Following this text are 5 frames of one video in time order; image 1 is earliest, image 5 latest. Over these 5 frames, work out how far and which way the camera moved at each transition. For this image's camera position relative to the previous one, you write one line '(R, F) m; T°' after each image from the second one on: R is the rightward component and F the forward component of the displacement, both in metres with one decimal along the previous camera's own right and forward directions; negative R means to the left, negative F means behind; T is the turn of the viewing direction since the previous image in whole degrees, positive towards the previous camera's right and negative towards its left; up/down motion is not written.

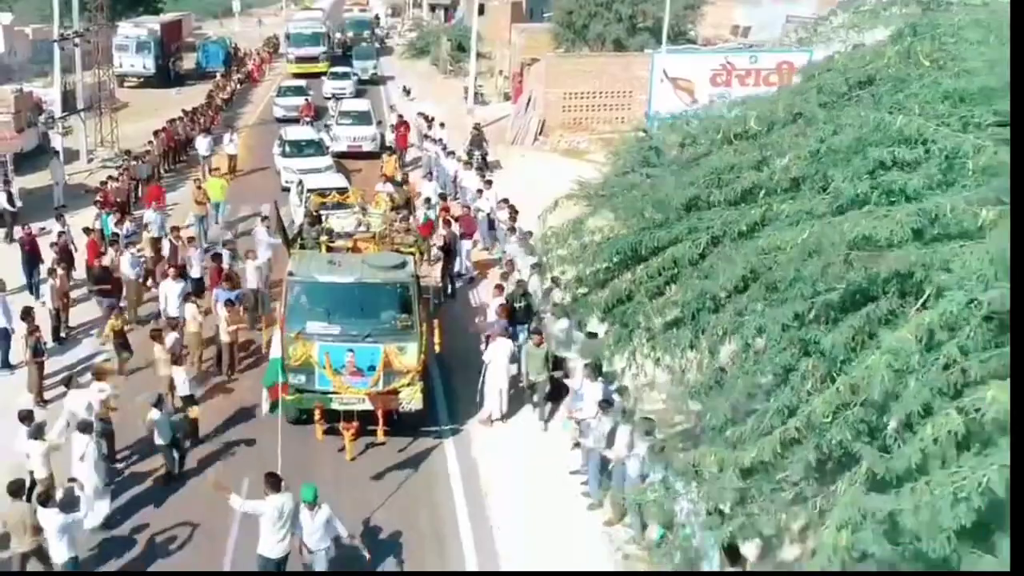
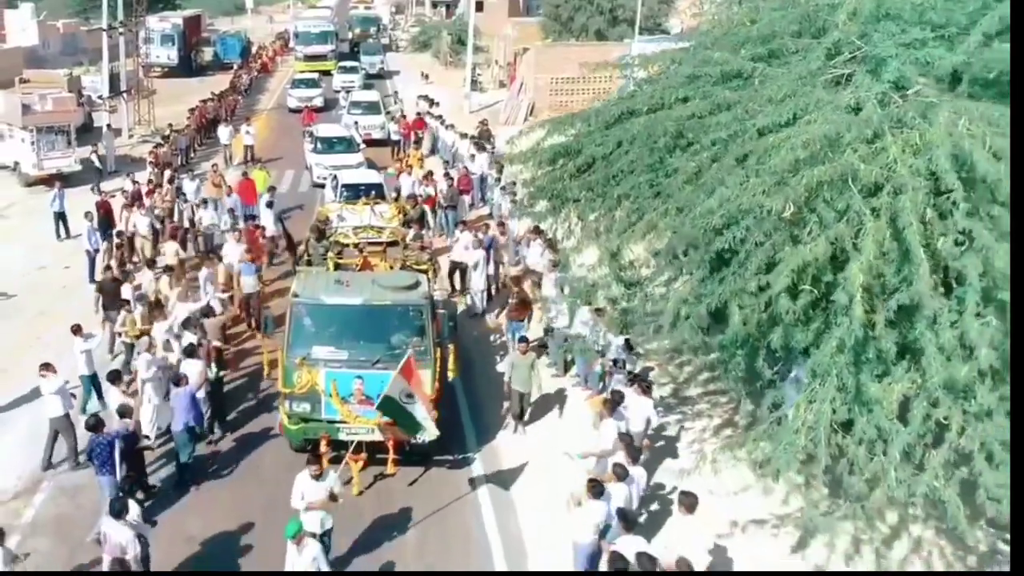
(+0.4, -3.9) m; 0°
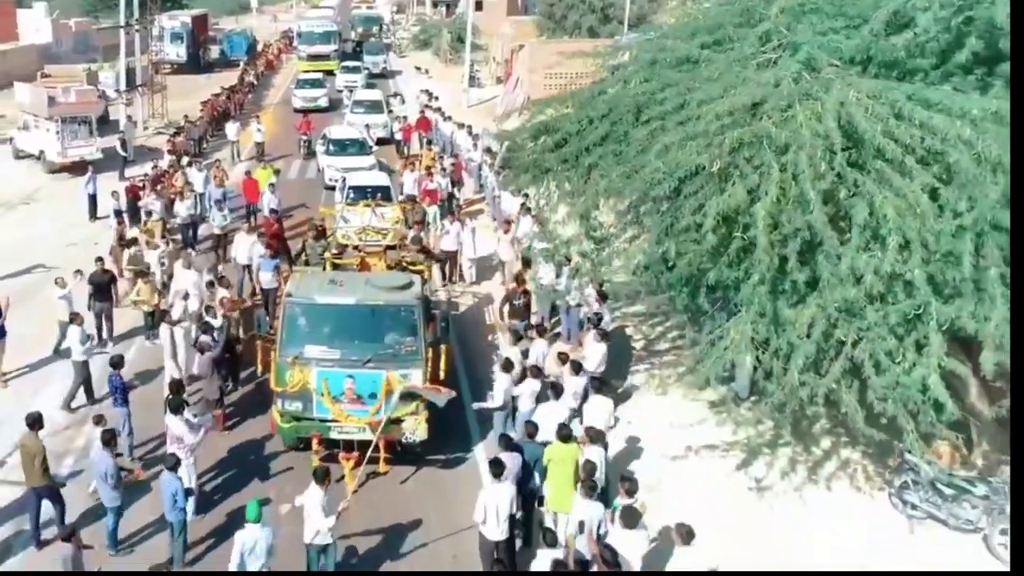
(+0.2, -1.8) m; 0°
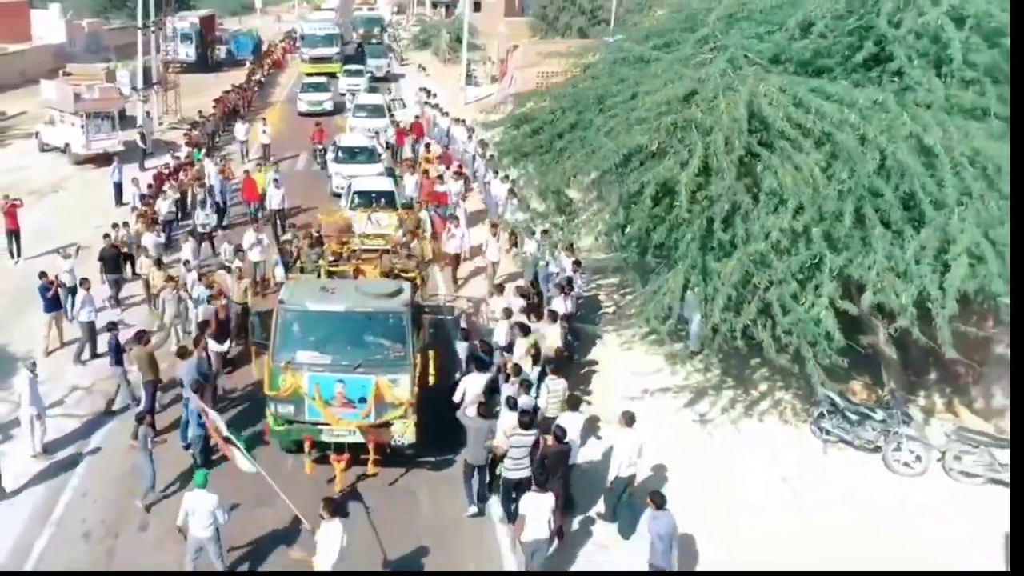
(+0.3, -2.2) m; 0°
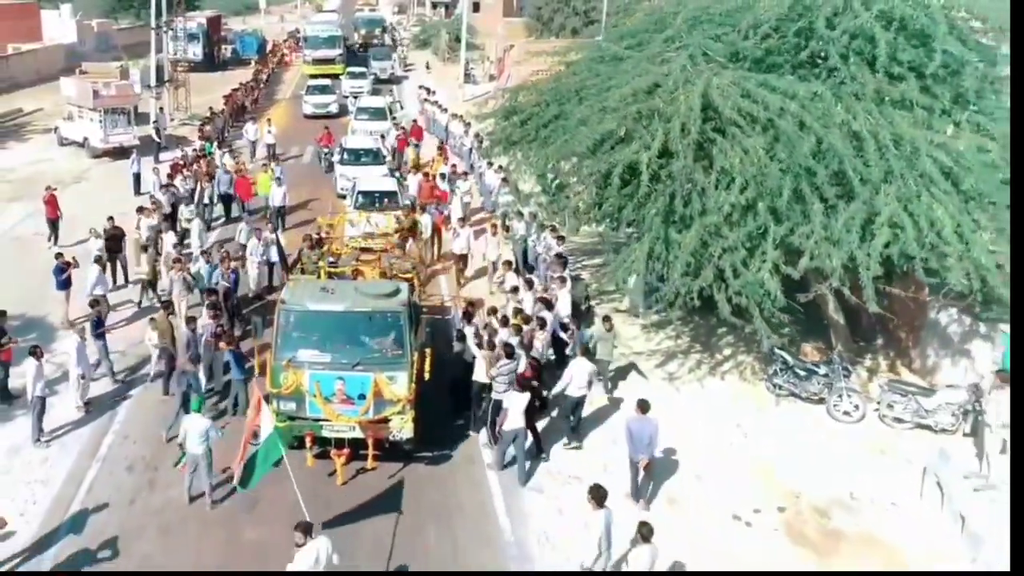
(+0.2, -1.7) m; 0°
